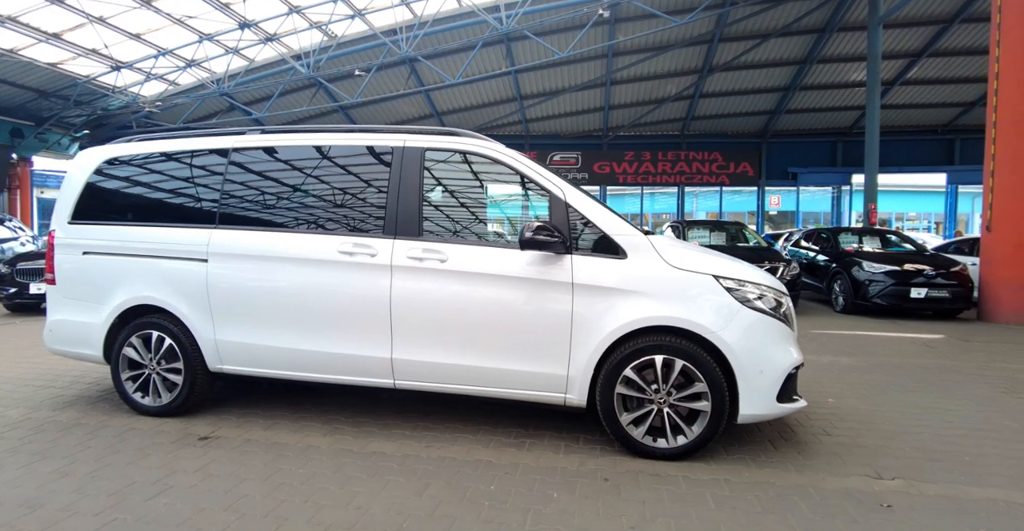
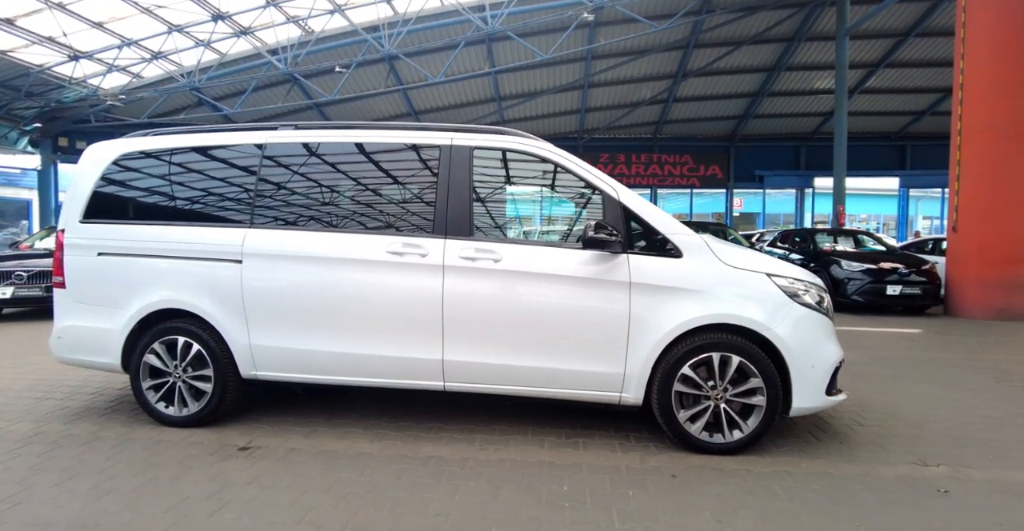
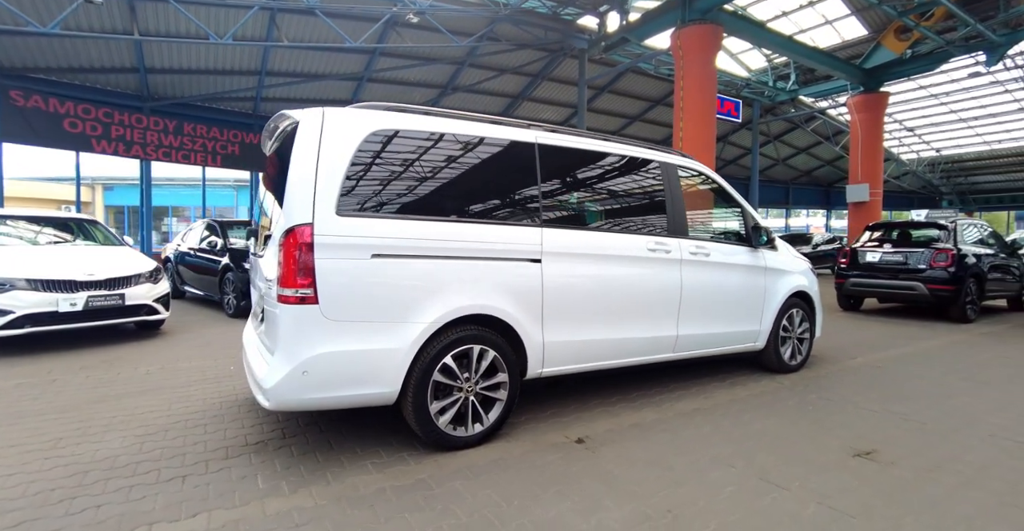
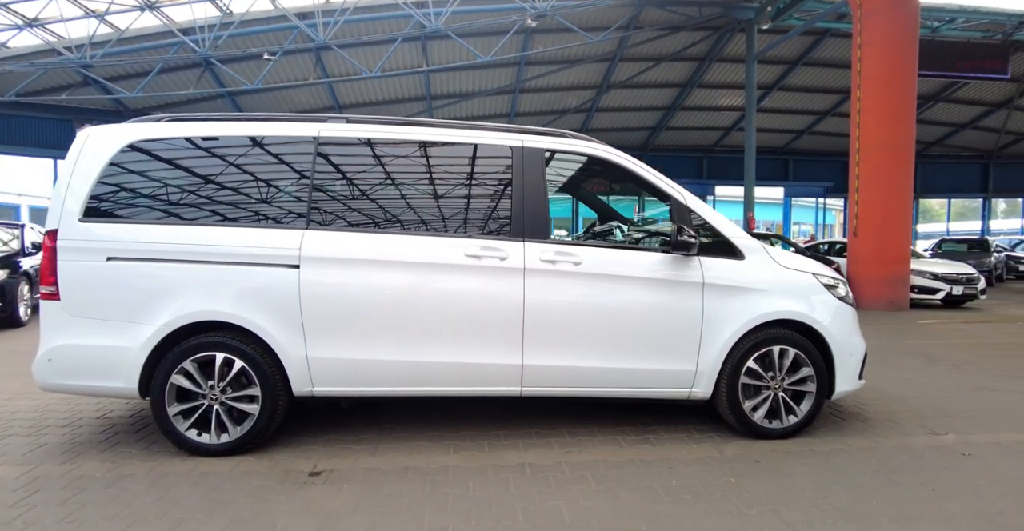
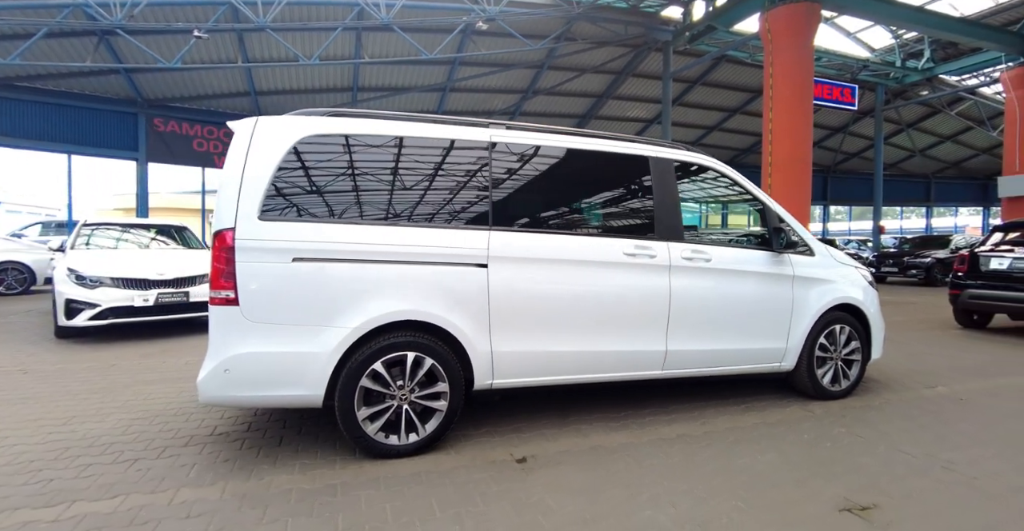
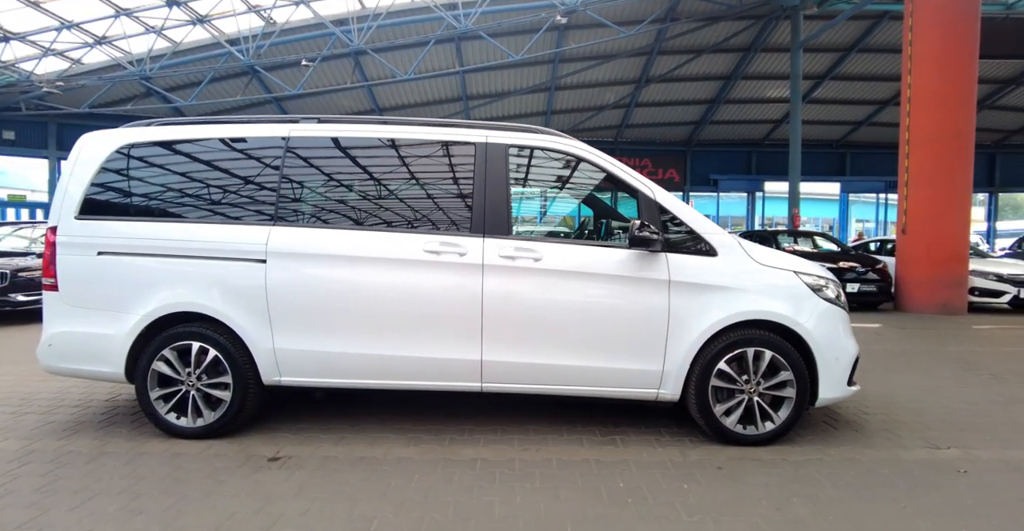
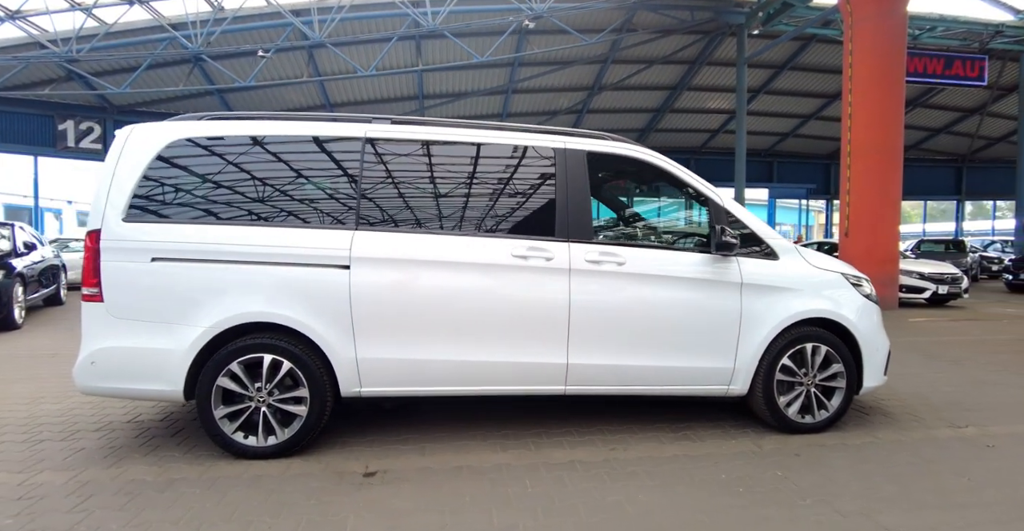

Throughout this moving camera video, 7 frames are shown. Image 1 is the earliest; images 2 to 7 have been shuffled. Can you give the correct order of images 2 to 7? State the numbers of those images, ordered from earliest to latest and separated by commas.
2, 6, 4, 7, 5, 3
